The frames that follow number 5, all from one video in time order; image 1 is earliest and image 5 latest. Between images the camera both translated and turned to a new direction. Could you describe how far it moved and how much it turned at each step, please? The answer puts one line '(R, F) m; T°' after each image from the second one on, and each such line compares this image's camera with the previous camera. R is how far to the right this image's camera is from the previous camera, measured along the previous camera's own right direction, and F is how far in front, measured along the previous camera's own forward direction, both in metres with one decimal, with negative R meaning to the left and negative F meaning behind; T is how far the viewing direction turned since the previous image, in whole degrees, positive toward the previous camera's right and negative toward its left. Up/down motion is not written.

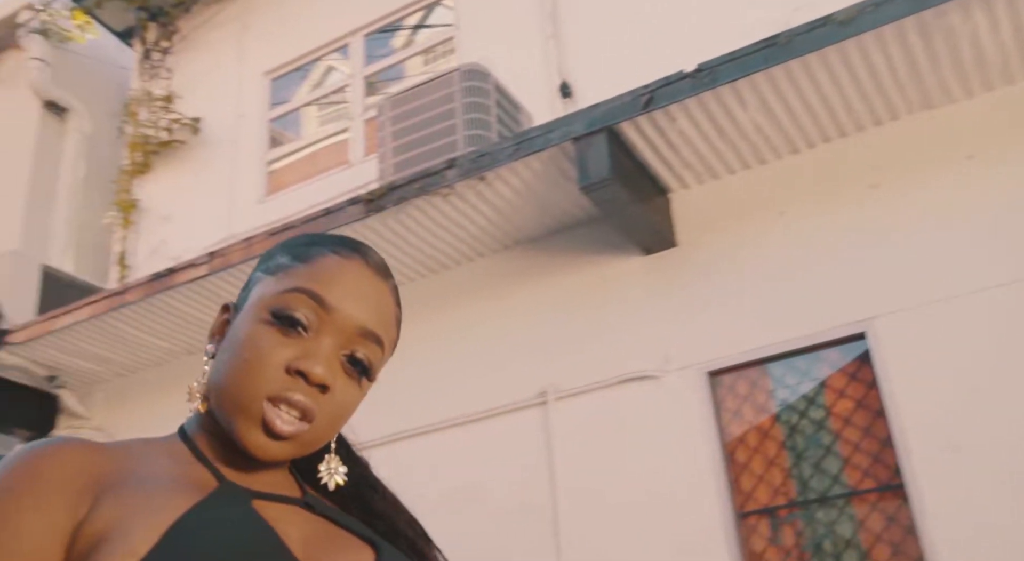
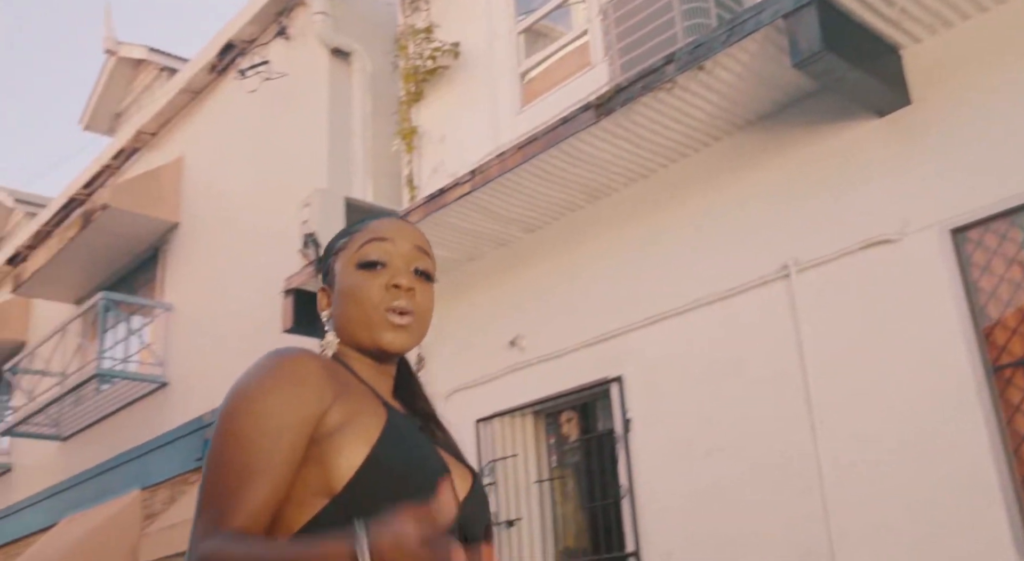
(+0.3, -0.3) m; -19°
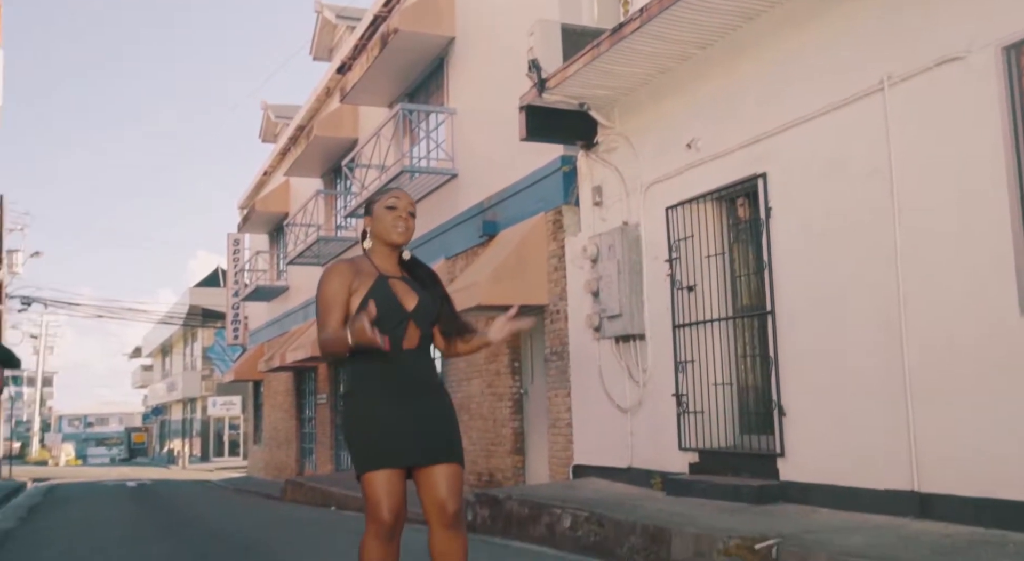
(+1.2, -1.5) m; -21°
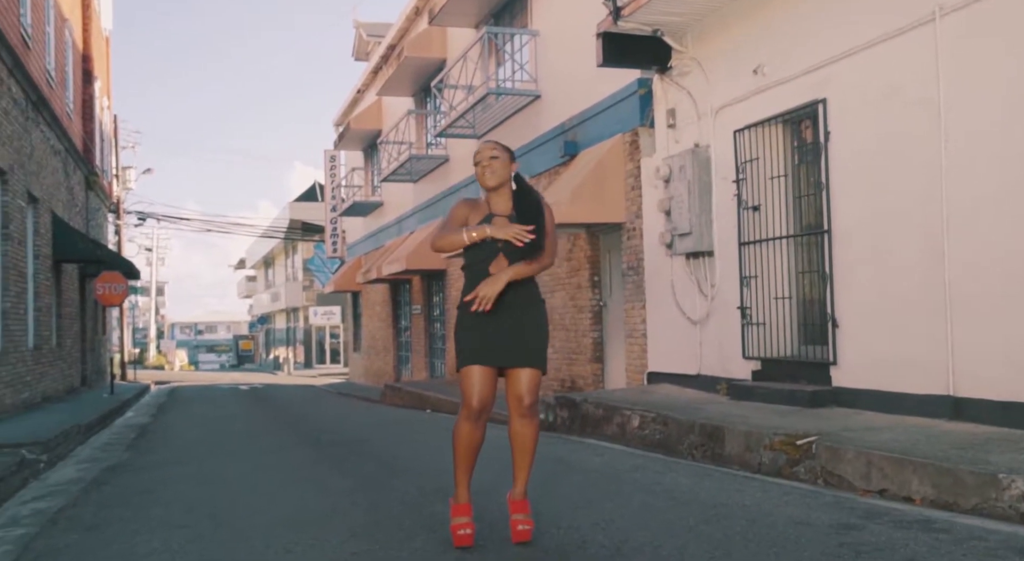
(+0.2, -0.7) m; -6°
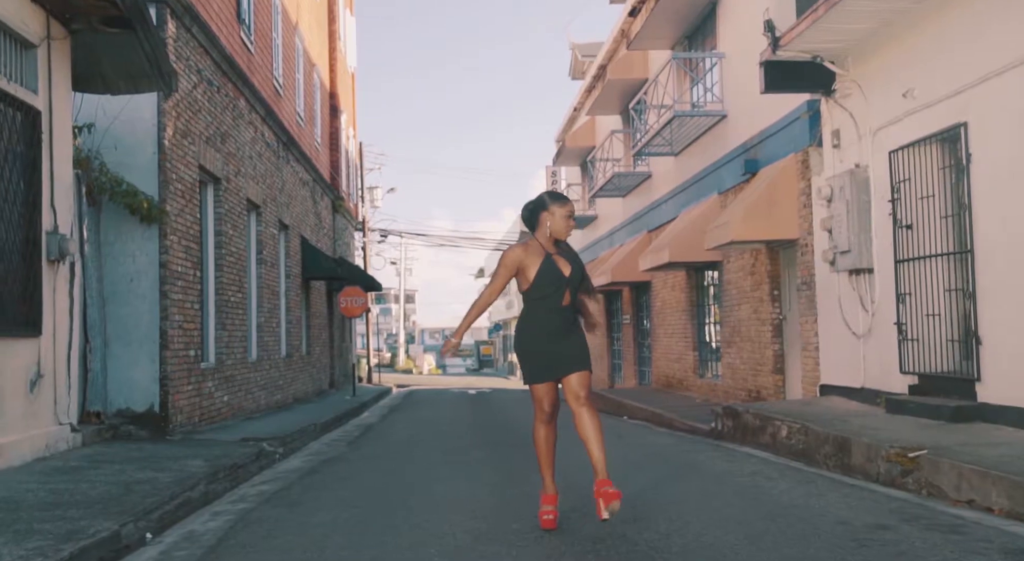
(+0.8, -0.8) m; -15°
